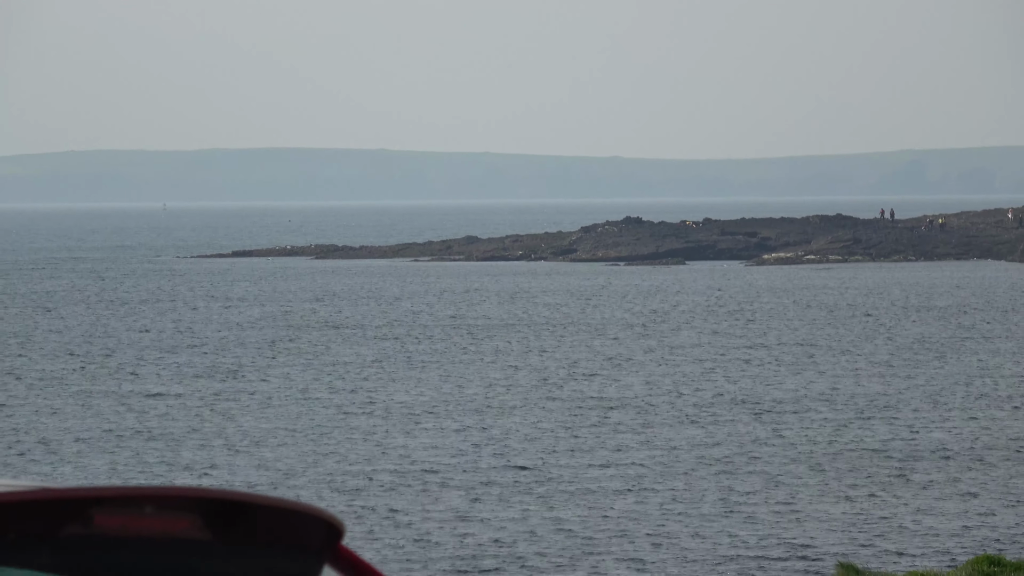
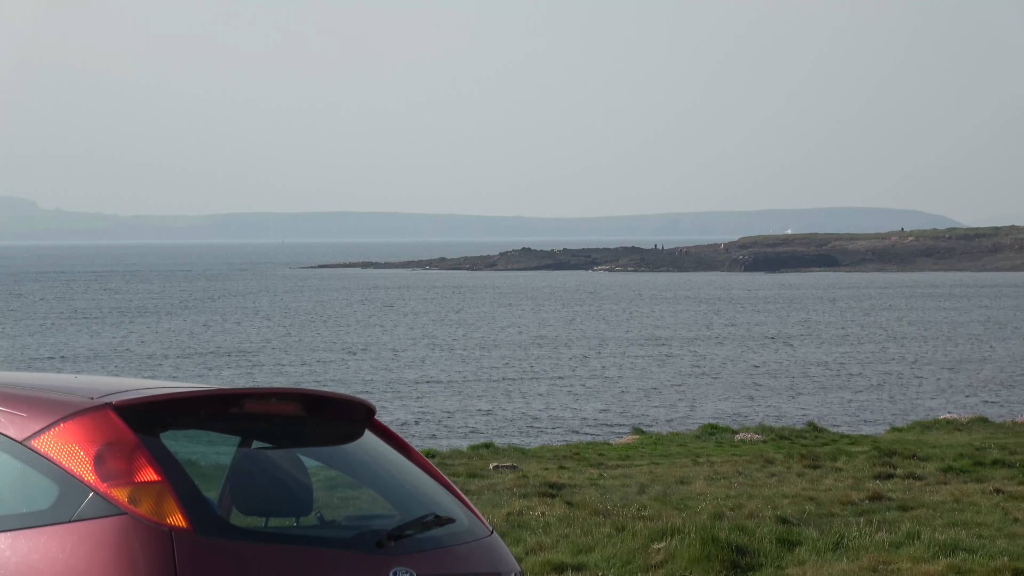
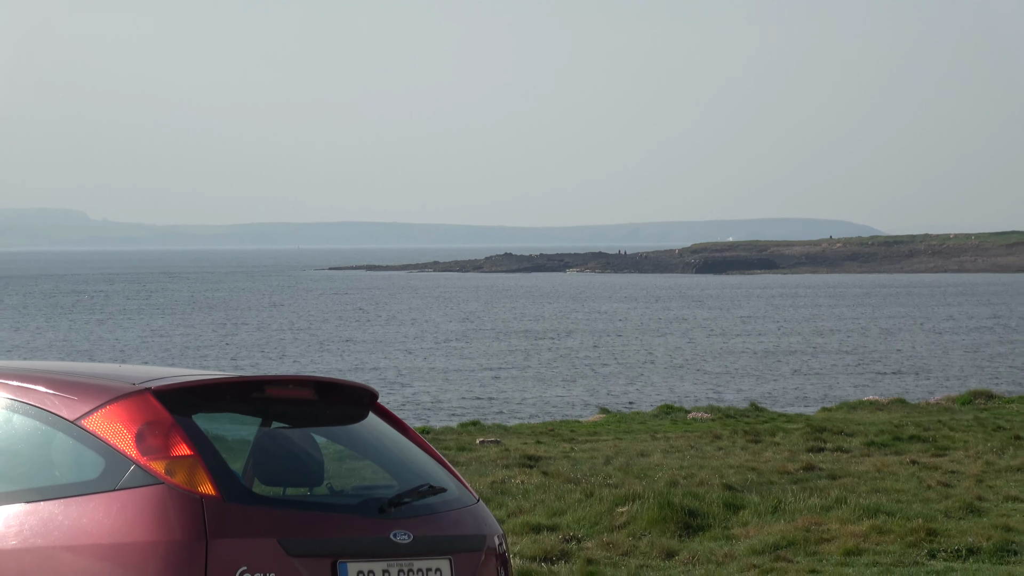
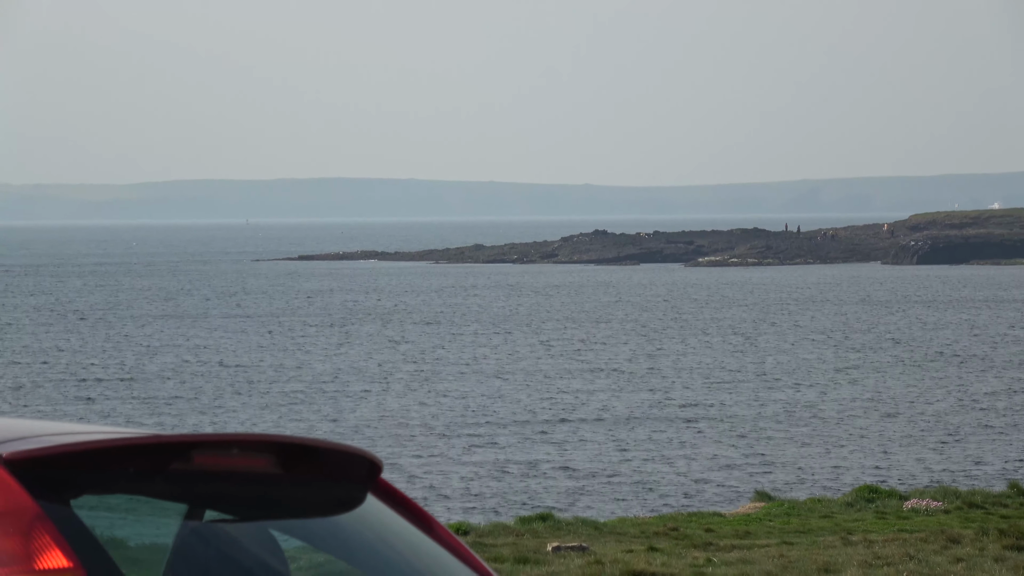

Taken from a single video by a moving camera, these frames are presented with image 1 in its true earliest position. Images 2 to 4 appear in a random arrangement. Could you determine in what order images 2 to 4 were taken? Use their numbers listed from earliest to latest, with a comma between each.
4, 2, 3
